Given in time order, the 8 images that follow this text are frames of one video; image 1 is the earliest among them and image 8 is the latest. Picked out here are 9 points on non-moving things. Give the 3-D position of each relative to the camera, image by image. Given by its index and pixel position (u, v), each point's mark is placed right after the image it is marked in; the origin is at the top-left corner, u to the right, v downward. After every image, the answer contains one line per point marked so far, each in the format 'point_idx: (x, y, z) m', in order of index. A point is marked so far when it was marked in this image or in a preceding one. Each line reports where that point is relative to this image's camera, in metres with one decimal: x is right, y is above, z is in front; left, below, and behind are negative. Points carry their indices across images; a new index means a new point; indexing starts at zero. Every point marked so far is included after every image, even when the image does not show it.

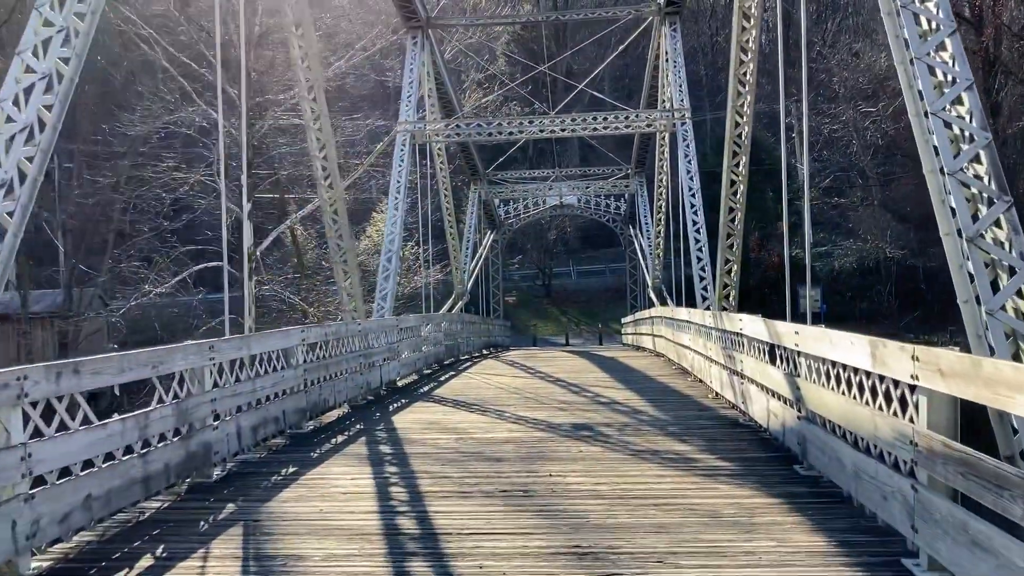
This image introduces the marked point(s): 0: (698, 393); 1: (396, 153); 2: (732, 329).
0: (+2.2, -1.3, +10.5) m
1: (-2.2, +2.5, +16.3) m
2: (+2.2, -0.4, +8.8) m
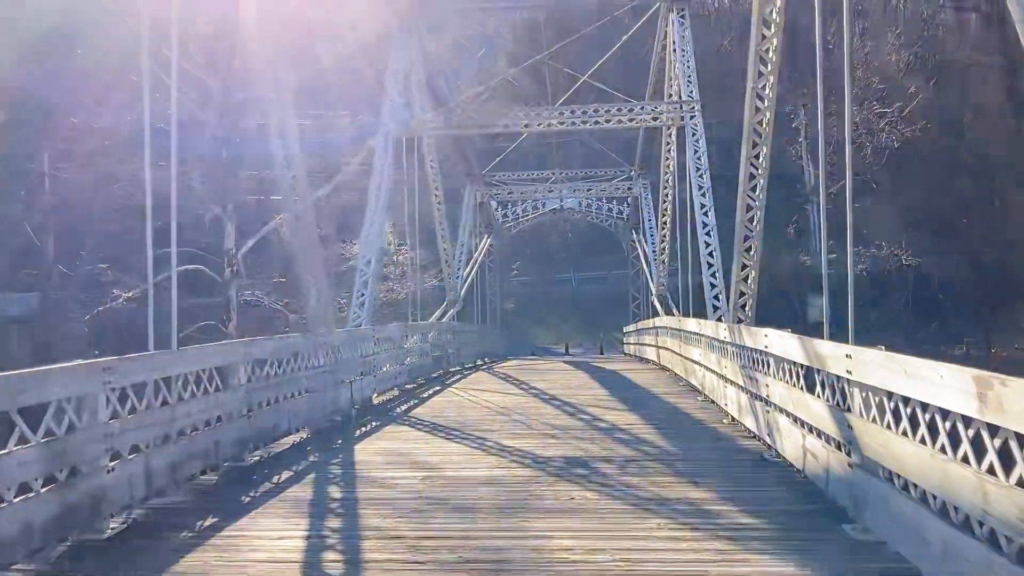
0: (+2.0, -1.3, +9.1) m
1: (-2.3, +2.4, +14.9) m
2: (+2.0, -0.5, +7.4) m
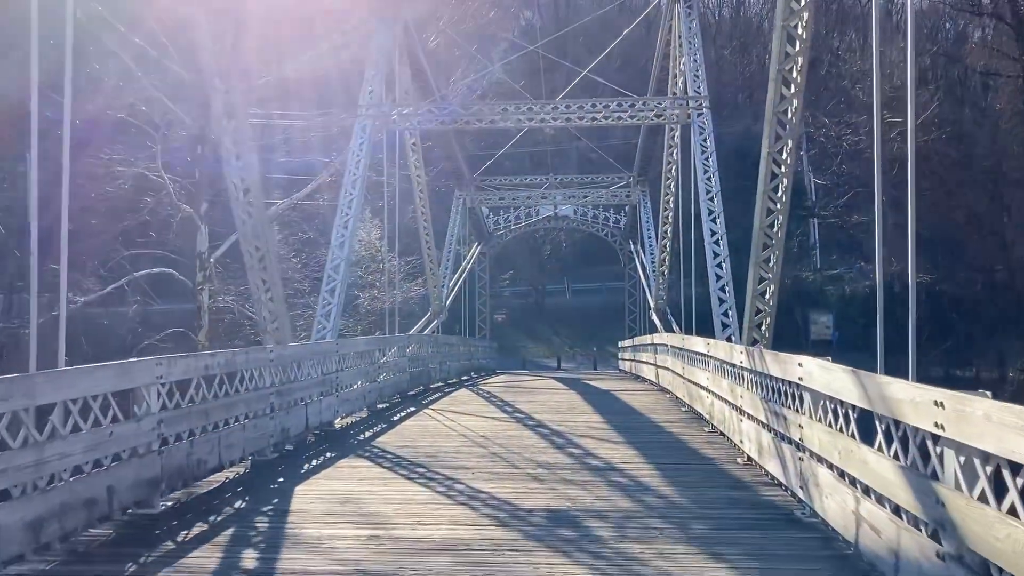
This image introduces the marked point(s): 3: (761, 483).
0: (+1.8, -1.5, +7.8) m
1: (-2.4, +2.3, +13.6) m
2: (+1.9, -0.6, +6.1) m
3: (+1.8, -1.4, +6.6) m
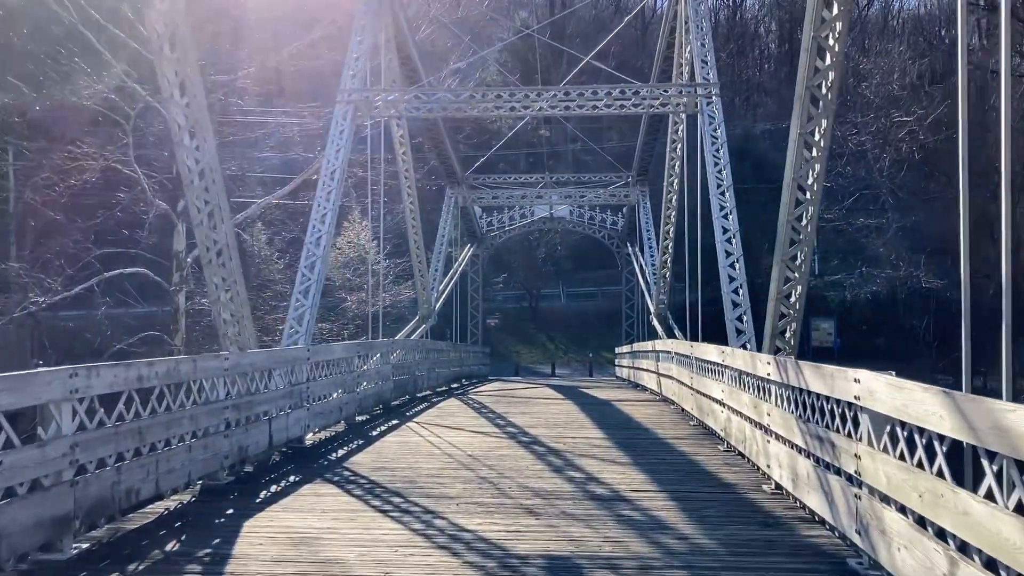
0: (+1.8, -1.5, +6.8) m
1: (-2.5, +2.3, +12.6) m
2: (+1.8, -0.6, +5.1) m
3: (+1.8, -1.4, +5.5) m
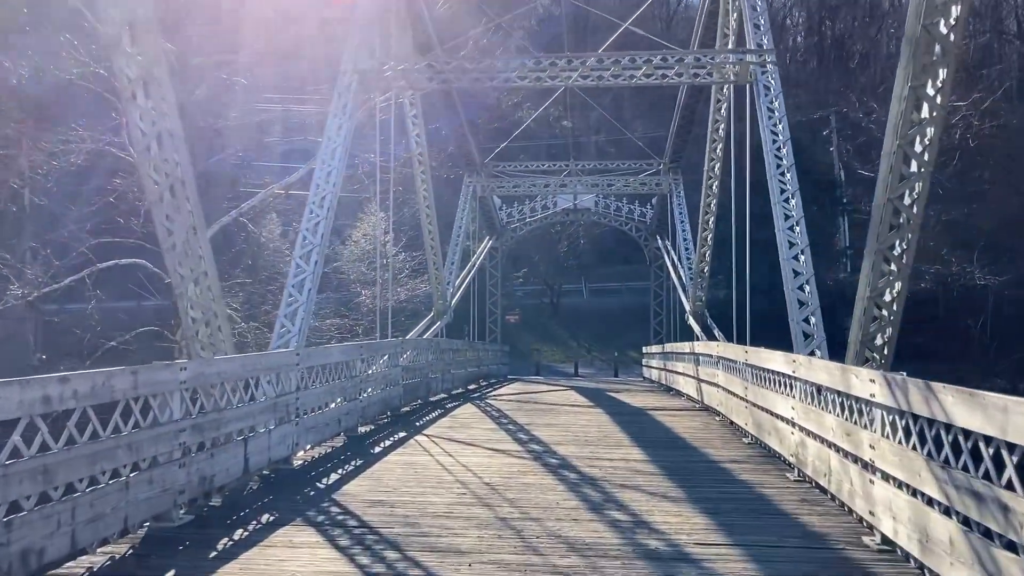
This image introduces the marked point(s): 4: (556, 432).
0: (+2.0, -1.5, +5.3) m
1: (-2.2, +2.3, +11.1) m
2: (+2.0, -0.6, +3.6) m
3: (+1.9, -1.4, +4.0) m
4: (+0.5, -1.6, +10.0) m
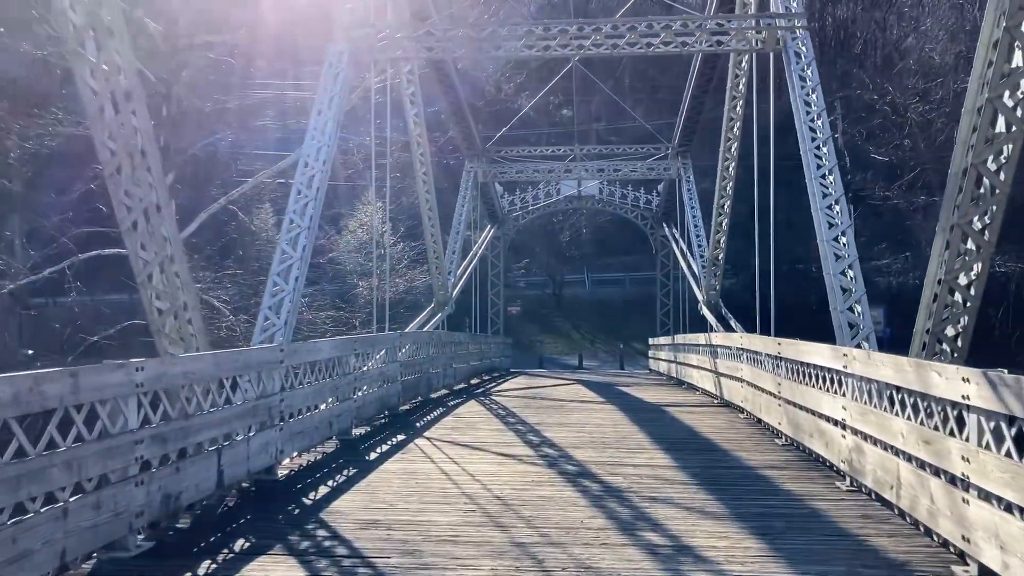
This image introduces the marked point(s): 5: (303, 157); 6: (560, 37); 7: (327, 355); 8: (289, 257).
0: (+2.1, -1.4, +4.4) m
1: (-2.1, +2.5, +10.2) m
2: (+2.1, -0.5, +2.7) m
3: (+2.0, -1.3, +3.2) m
4: (+0.6, -1.5, +9.1) m
5: (-2.2, +1.4, +9.3) m
6: (+0.6, +3.1, +11.1) m
7: (-1.7, -0.6, +8.1) m
8: (-2.2, +0.3, +8.9) m
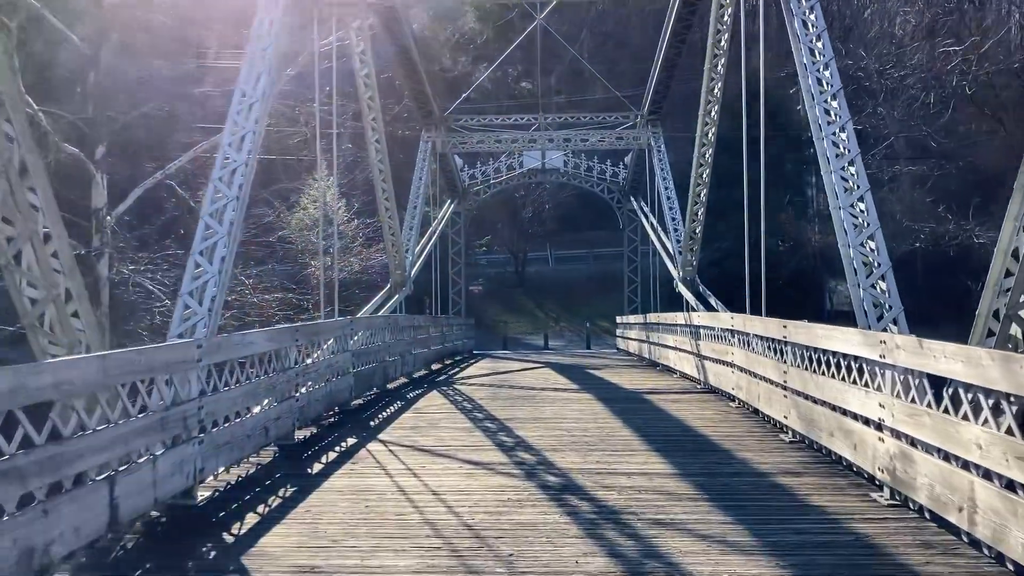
0: (+2.0, -1.3, +3.3) m
1: (-2.5, +2.7, +8.9) m
2: (+2.0, -0.5, +1.6) m
3: (+2.0, -1.3, +2.1) m
4: (+0.3, -1.3, +8.0) m
5: (-2.5, +1.5, +8.0) m
6: (+0.2, +3.3, +9.8) m
7: (-1.9, -0.5, +6.9) m
8: (-2.5, +0.5, +7.6) m
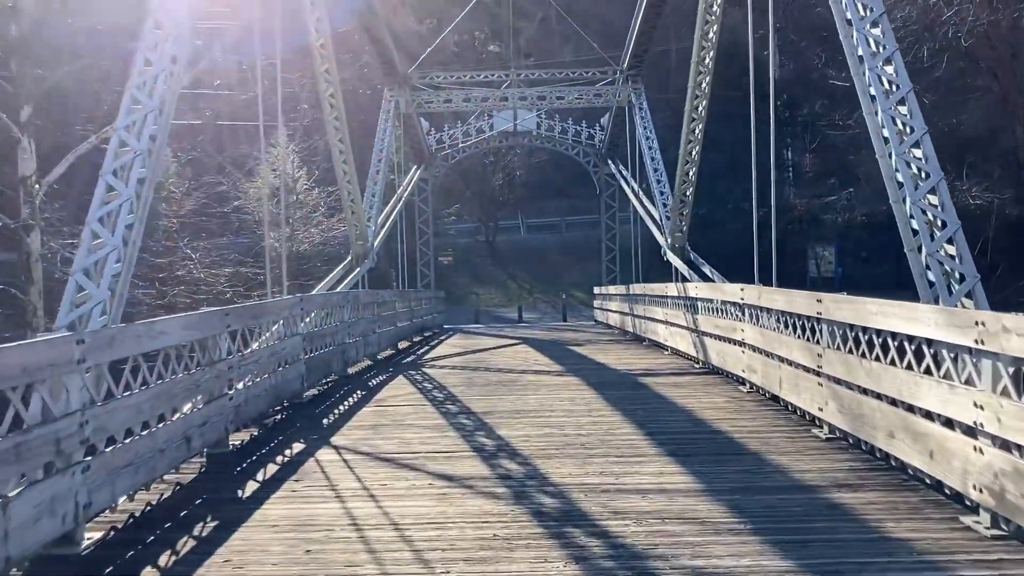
0: (+2.0, -1.2, +2.1) m
1: (-2.7, +2.9, +7.4) m
2: (+2.1, -0.4, +0.4) m
3: (+2.1, -1.2, +0.9) m
4: (+0.2, -1.1, +6.7) m
5: (-2.7, +1.7, +6.5) m
6: (-0.1, +3.6, +8.4) m
7: (-2.0, -0.3, +5.5) m
8: (-2.6, +0.6, +6.2) m
